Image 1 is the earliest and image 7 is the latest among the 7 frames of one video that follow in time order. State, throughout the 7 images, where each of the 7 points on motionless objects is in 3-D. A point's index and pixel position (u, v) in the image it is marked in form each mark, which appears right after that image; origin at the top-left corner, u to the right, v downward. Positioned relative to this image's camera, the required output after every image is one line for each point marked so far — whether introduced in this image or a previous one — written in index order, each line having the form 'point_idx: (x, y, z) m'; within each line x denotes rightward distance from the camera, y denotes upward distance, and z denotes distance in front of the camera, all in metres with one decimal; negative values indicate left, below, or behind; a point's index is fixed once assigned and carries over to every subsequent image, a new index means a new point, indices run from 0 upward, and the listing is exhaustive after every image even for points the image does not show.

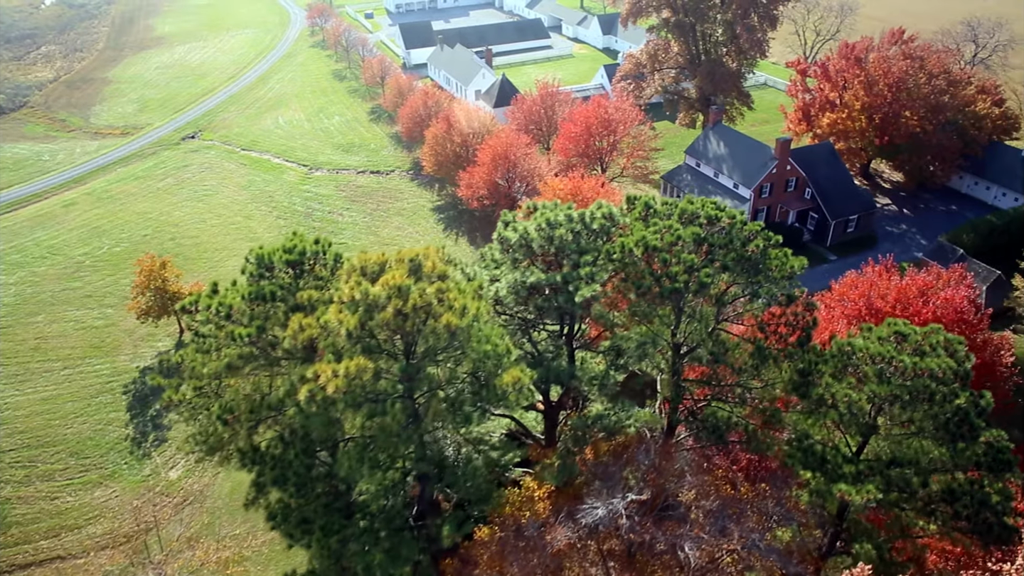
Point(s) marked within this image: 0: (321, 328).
0: (-3.1, -0.7, +12.3) m
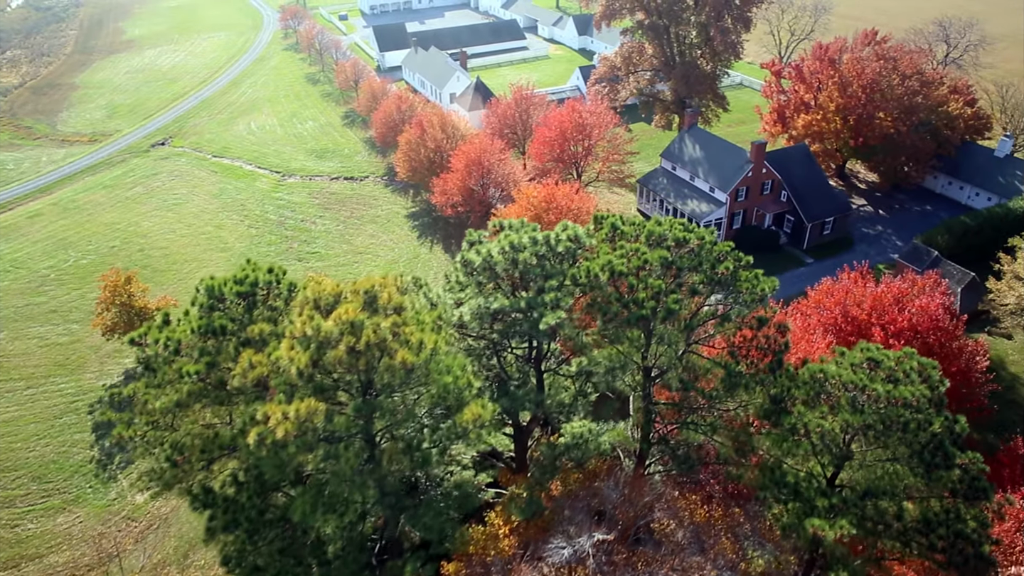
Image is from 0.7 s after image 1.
0: (-3.8, -1.2, +11.7) m
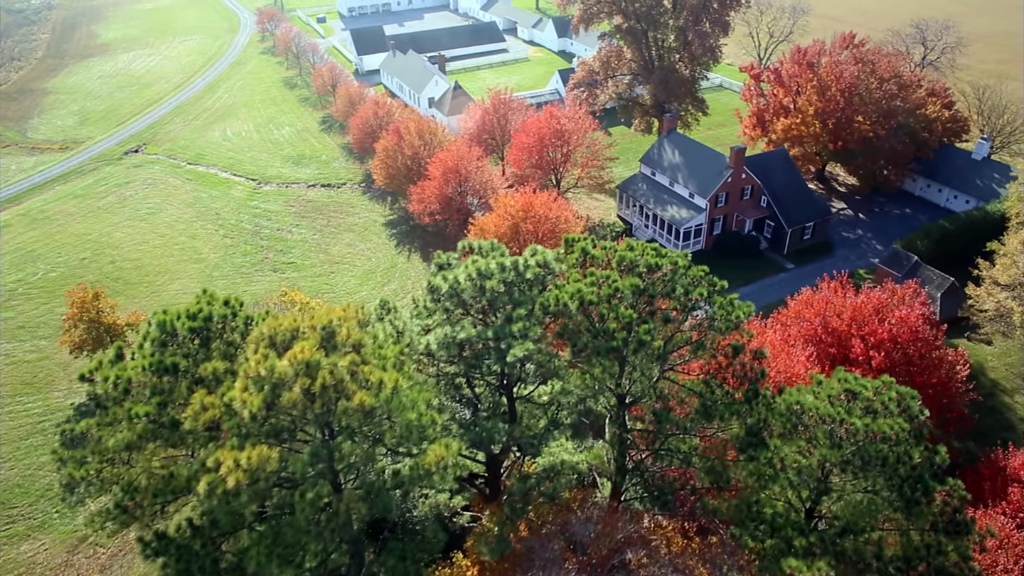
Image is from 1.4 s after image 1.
0: (-4.3, -1.8, +11.1) m
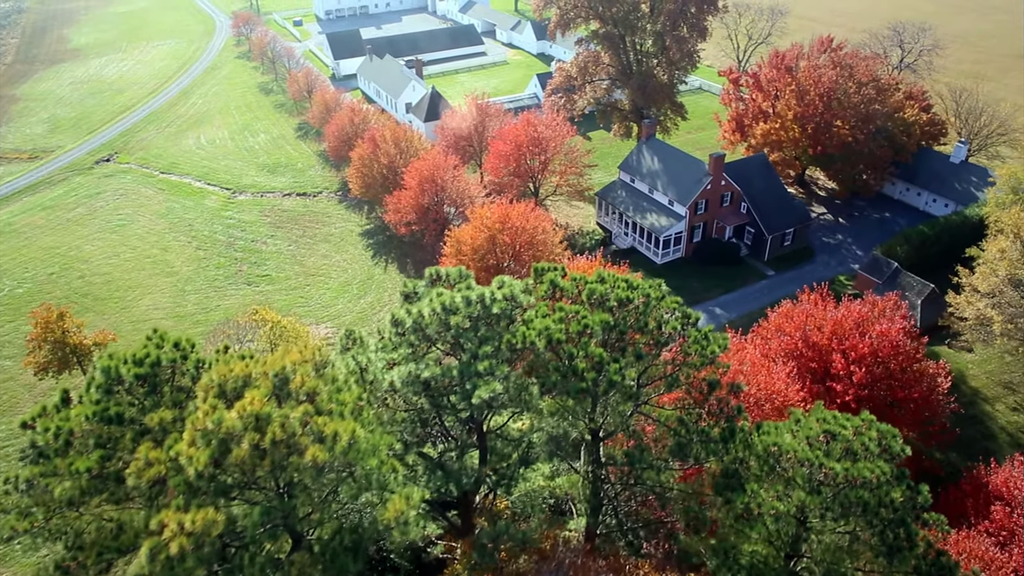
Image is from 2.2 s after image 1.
0: (-4.8, -2.5, +10.5) m
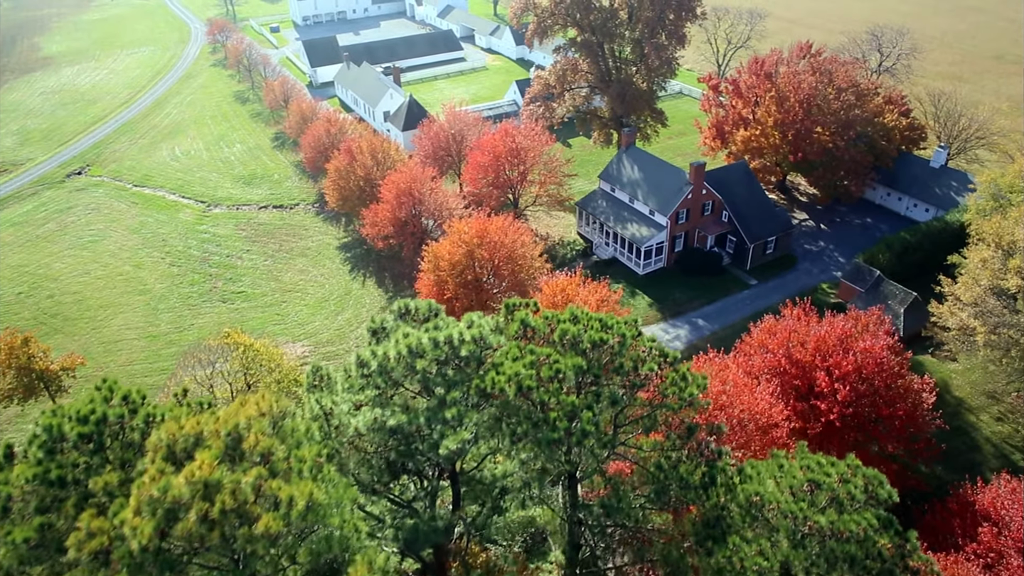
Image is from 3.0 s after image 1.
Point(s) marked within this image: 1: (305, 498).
0: (-5.2, -3.2, +9.8) m
1: (-2.7, -2.8, +9.9) m
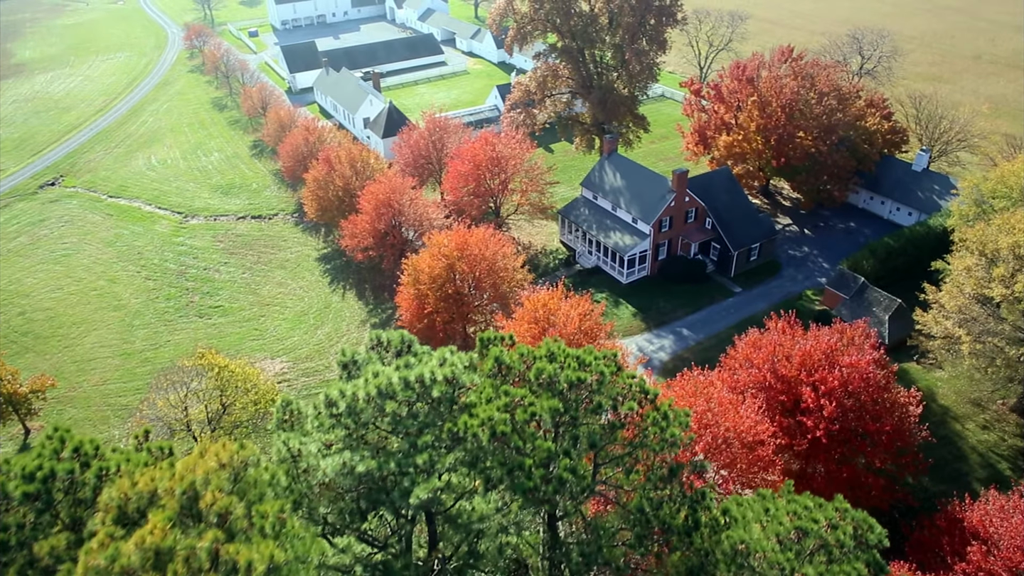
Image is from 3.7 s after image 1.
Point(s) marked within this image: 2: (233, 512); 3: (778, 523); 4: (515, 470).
0: (-5.5, -3.9, +9.1) m
1: (-3.1, -3.4, +9.3) m
2: (-3.7, -2.9, +10.1) m
3: (+4.0, -3.4, +11.2) m
4: (+0.1, -2.7, +11.0) m
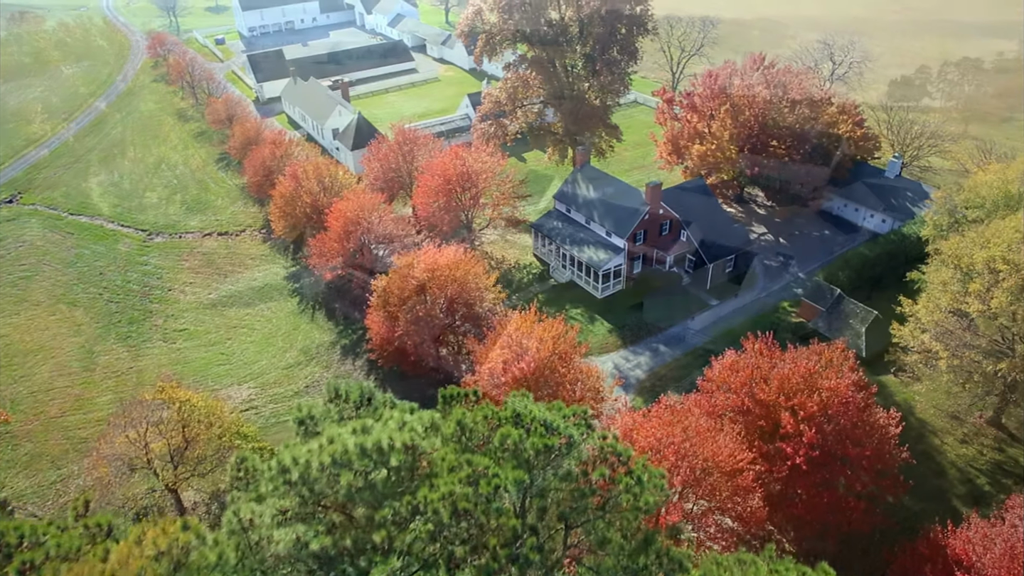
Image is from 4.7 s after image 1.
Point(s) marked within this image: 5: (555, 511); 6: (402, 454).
0: (-6.0, -4.9, +8.2) m
1: (-3.5, -4.4, +8.5) m
2: (-4.2, -3.9, +9.2) m
3: (+3.5, -4.2, +10.5) m
4: (-0.4, -3.6, +10.2) m
5: (+0.6, -3.2, +10.7) m
6: (-1.6, -2.5, +11.3) m
